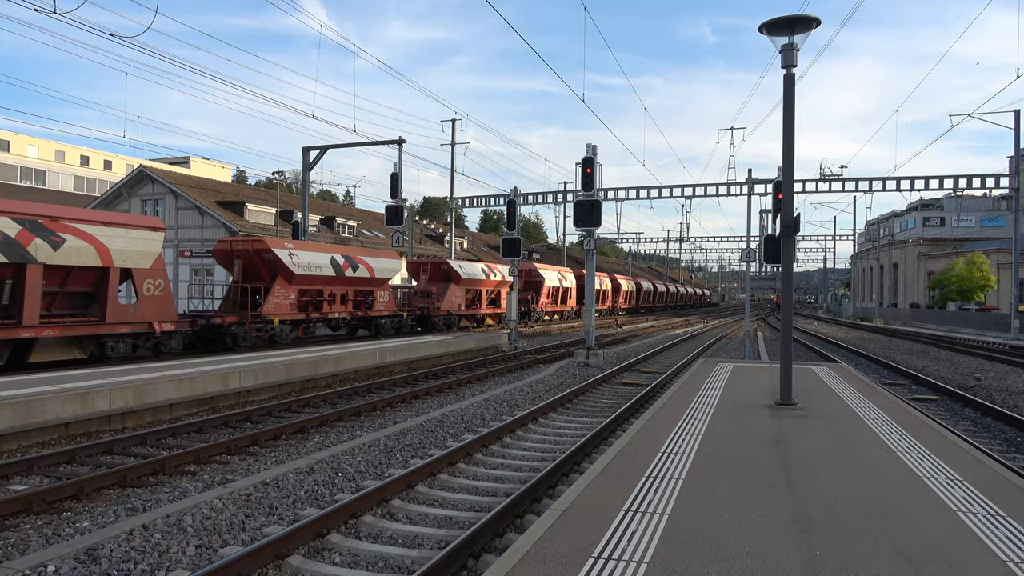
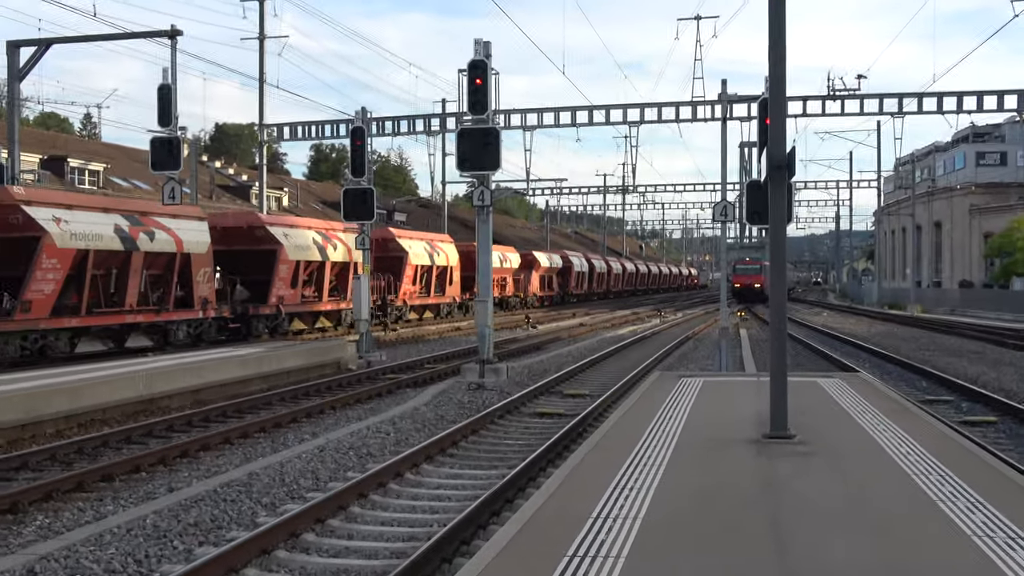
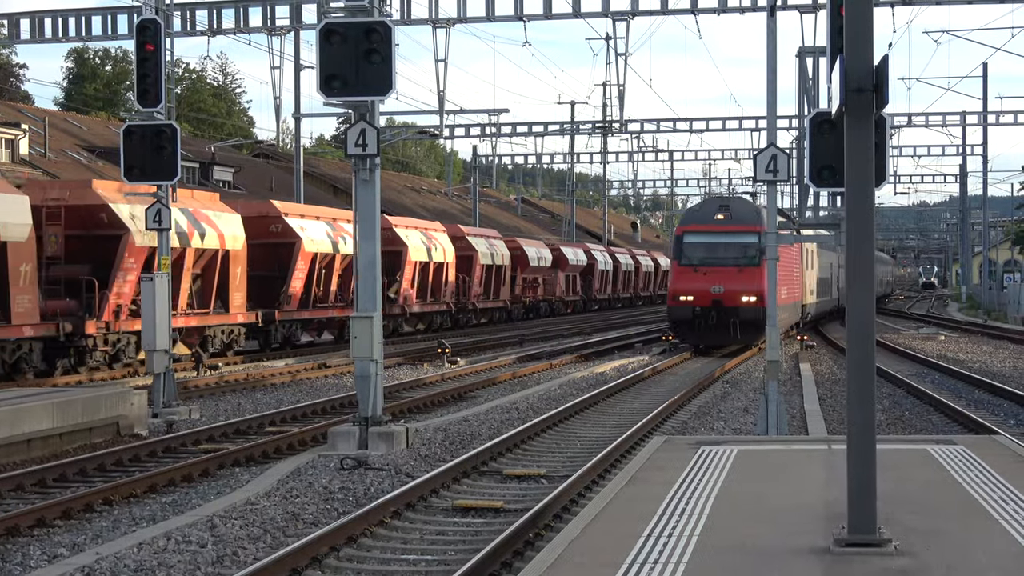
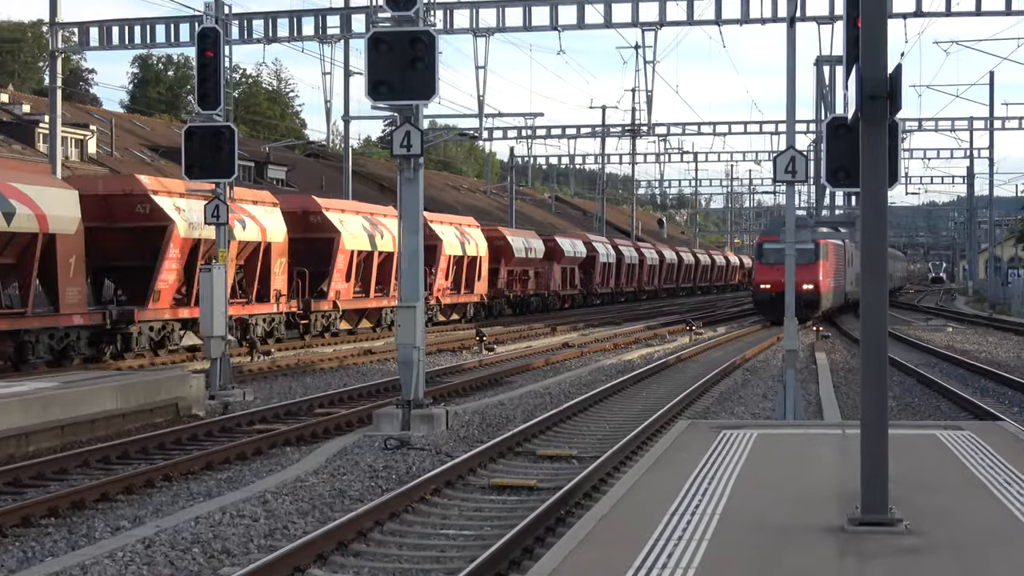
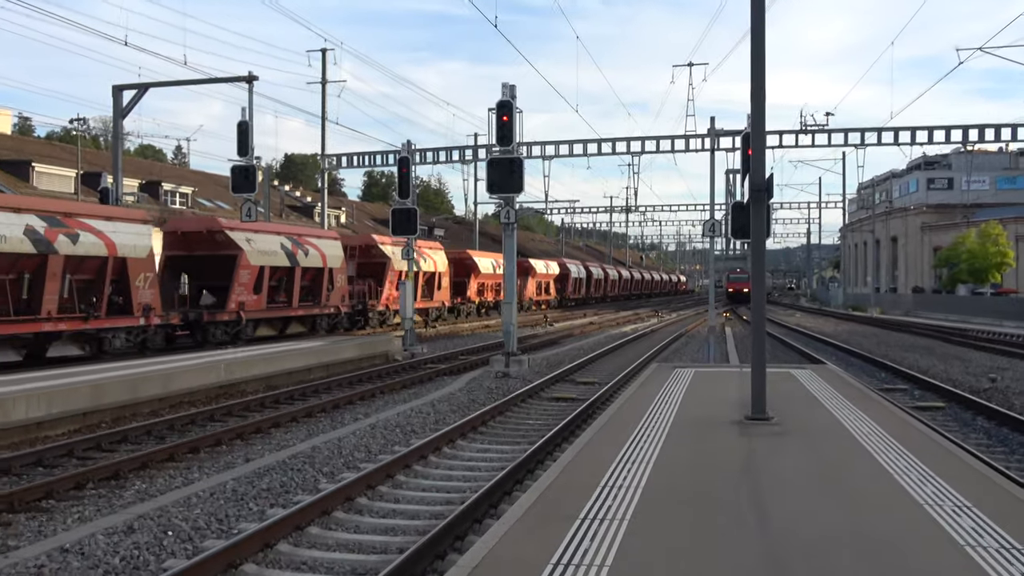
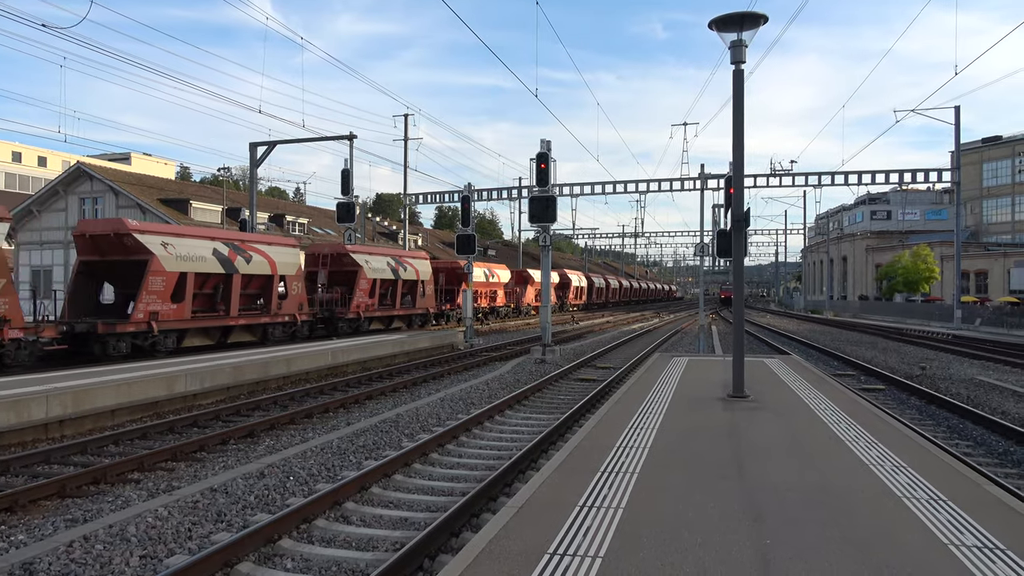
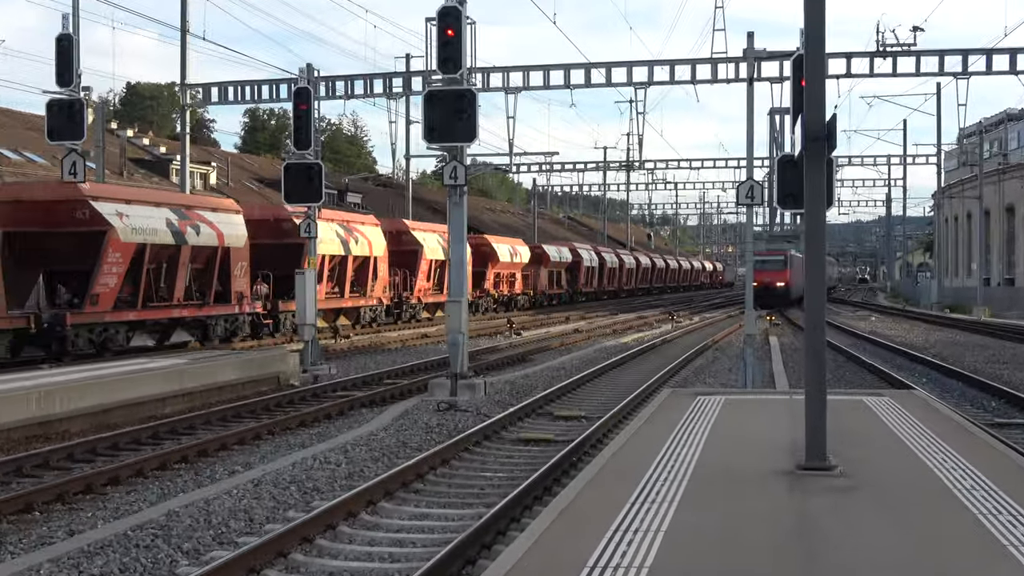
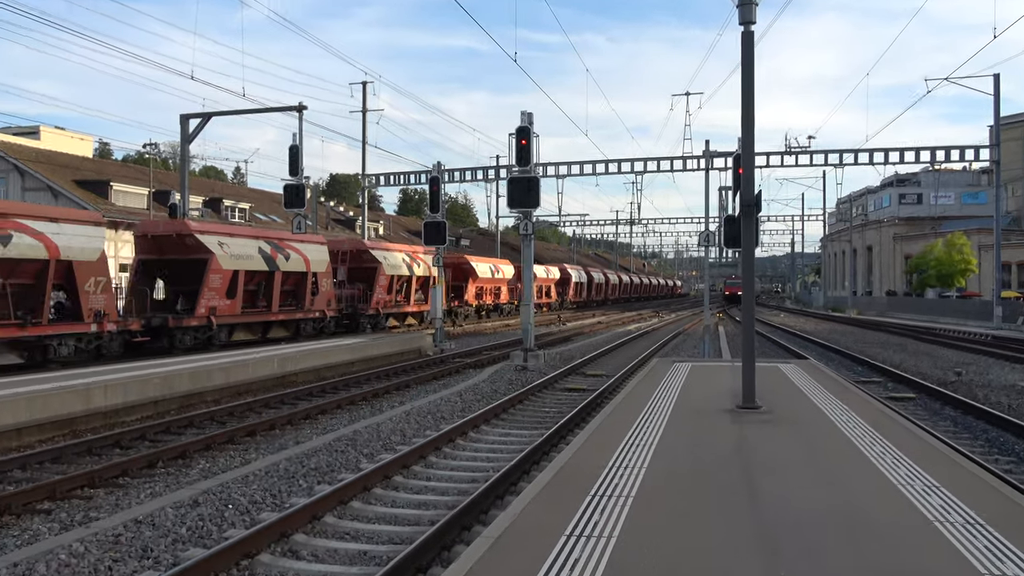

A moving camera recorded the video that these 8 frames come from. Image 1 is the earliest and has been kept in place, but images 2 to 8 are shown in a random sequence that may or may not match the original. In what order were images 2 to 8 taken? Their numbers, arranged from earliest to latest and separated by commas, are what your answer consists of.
6, 8, 5, 2, 7, 4, 3
